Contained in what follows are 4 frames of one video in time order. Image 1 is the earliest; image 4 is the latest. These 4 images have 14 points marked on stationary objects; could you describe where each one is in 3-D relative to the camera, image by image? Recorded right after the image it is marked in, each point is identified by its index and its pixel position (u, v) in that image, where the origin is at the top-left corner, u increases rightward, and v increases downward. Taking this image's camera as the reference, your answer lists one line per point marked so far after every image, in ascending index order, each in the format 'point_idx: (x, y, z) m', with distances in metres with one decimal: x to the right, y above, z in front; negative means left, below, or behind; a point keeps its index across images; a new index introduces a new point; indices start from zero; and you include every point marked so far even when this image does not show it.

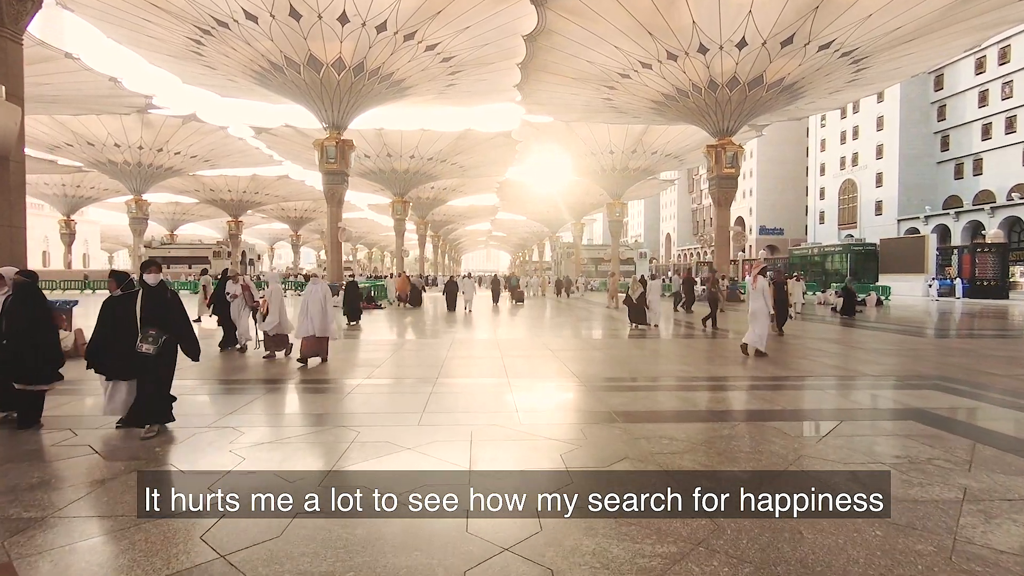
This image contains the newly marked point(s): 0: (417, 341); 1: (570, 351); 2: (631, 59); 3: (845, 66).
0: (-1.7, -0.9, +9.7) m
1: (+0.9, -1.0, +8.9) m
2: (+3.8, +7.3, +17.4) m
3: (+10.5, +7.0, +17.1) m
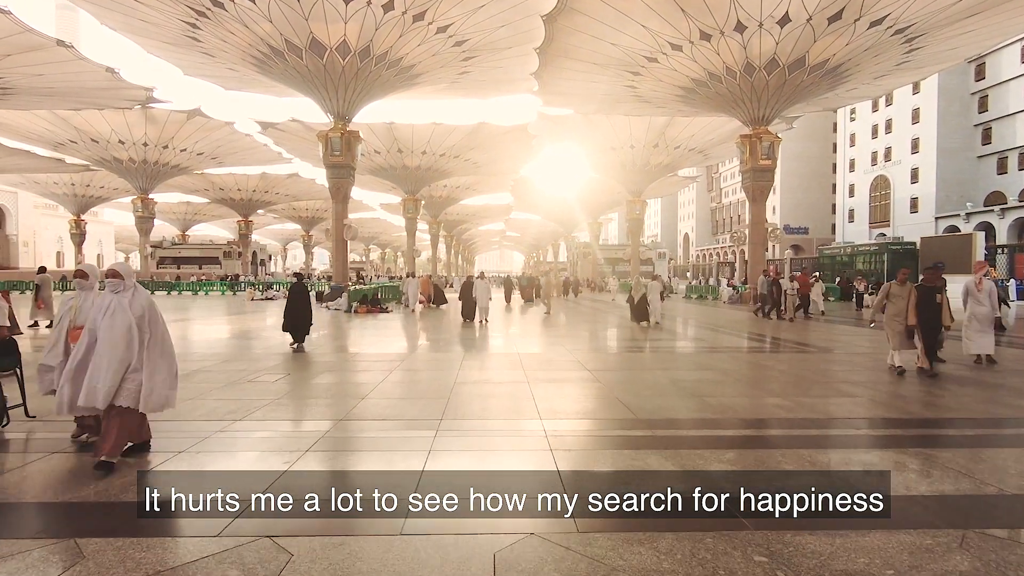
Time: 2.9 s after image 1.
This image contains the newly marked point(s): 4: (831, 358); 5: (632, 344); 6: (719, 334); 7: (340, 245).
0: (-1.3, -1.0, +8.4) m
1: (+1.2, -1.0, +7.5) m
2: (+4.3, +7.3, +15.9) m
3: (+11.0, +6.9, +15.5) m
4: (+4.8, -1.0, +8.3) m
5: (+2.3, -1.1, +10.8) m
6: (+4.9, -1.1, +13.4) m
7: (-6.1, +1.6, +19.2) m
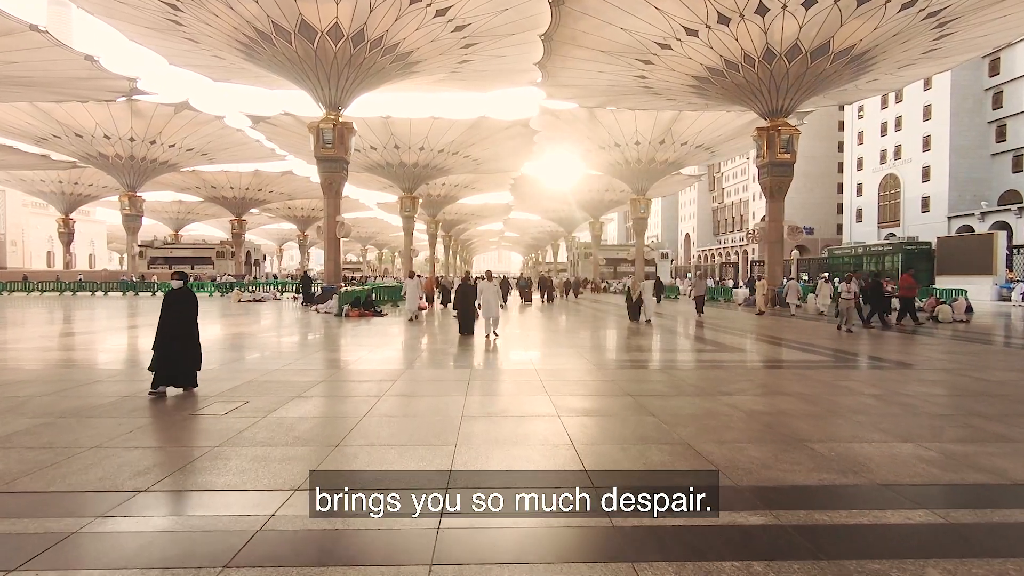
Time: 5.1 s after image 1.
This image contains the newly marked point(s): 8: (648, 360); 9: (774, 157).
0: (-1.2, -1.0, +7.3) m
1: (+1.3, -1.1, +6.5) m
2: (+4.4, +7.2, +14.9) m
3: (+11.1, +6.9, +14.5) m
4: (+5.0, -1.1, +7.3) m
5: (+2.4, -1.1, +9.7) m
6: (+5.0, -1.1, +12.3) m
7: (-6.0, +1.5, +18.2) m
8: (+2.1, -1.1, +8.2) m
9: (+8.7, +4.4, +18.2) m
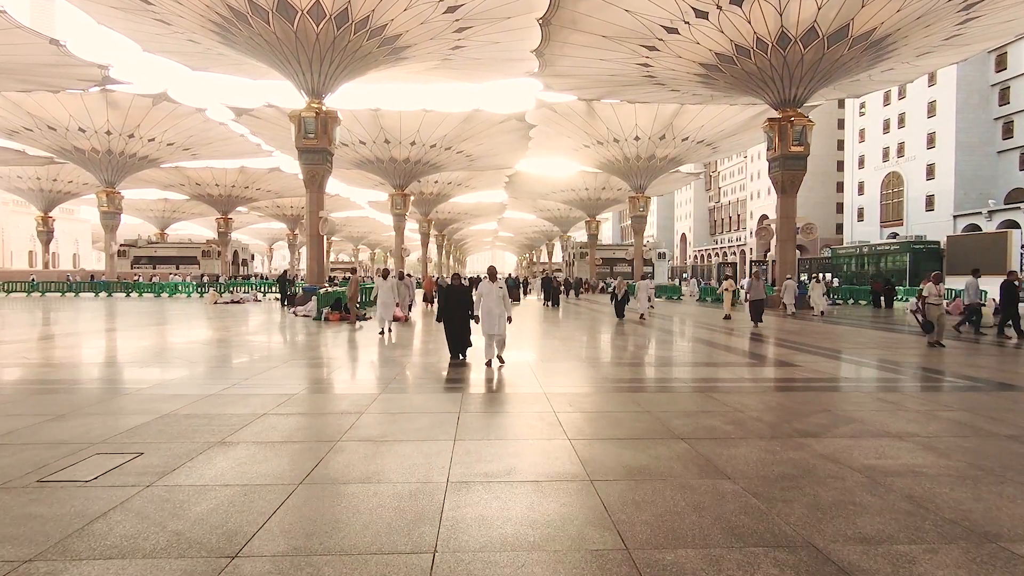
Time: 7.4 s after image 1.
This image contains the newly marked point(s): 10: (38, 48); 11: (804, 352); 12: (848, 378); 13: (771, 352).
0: (-1.2, -1.0, +6.2) m
1: (+1.3, -1.1, +5.4) m
2: (+4.3, +7.2, +13.9) m
3: (+11.0, +6.9, +13.6) m
4: (+5.0, -1.1, +6.3) m
5: (+2.4, -1.1, +8.7) m
6: (+5.0, -1.1, +11.3) m
7: (-6.1, +1.5, +17.0) m
8: (+2.1, -1.1, +7.1) m
9: (+8.6, +4.4, +17.2) m
10: (-15.1, +7.7, +17.3) m
11: (+5.2, -1.1, +9.4) m
12: (+4.1, -1.1, +6.4) m
13: (+4.5, -1.1, +9.3) m
